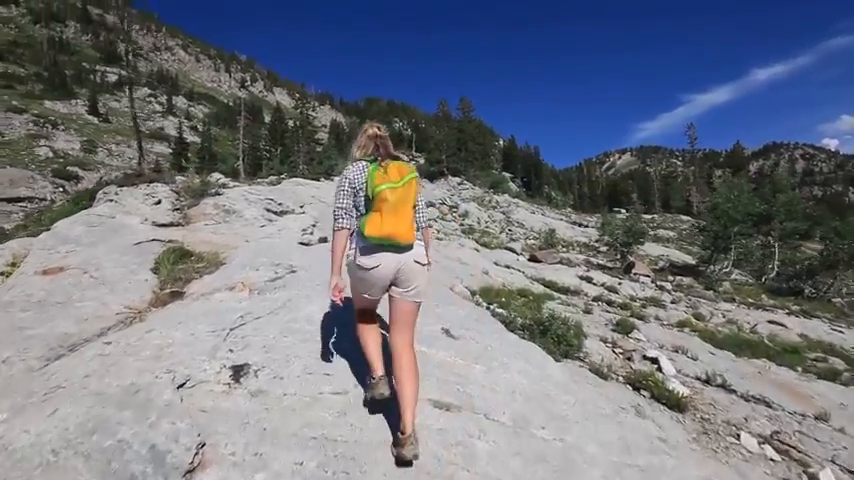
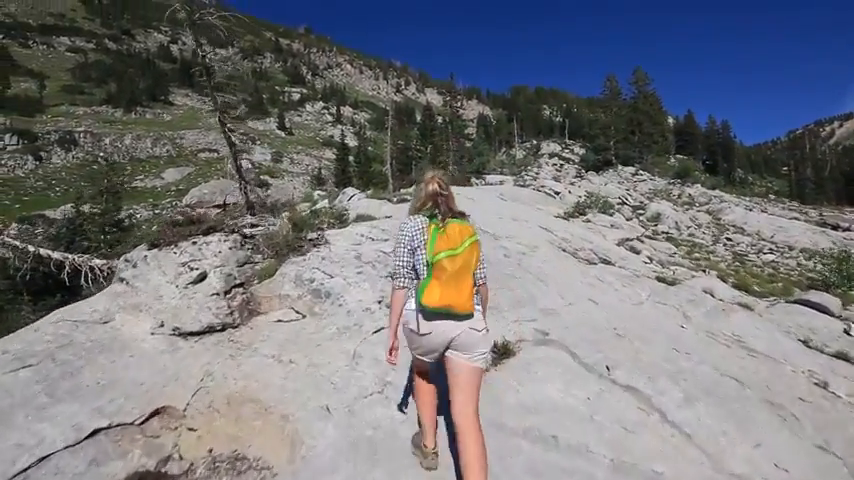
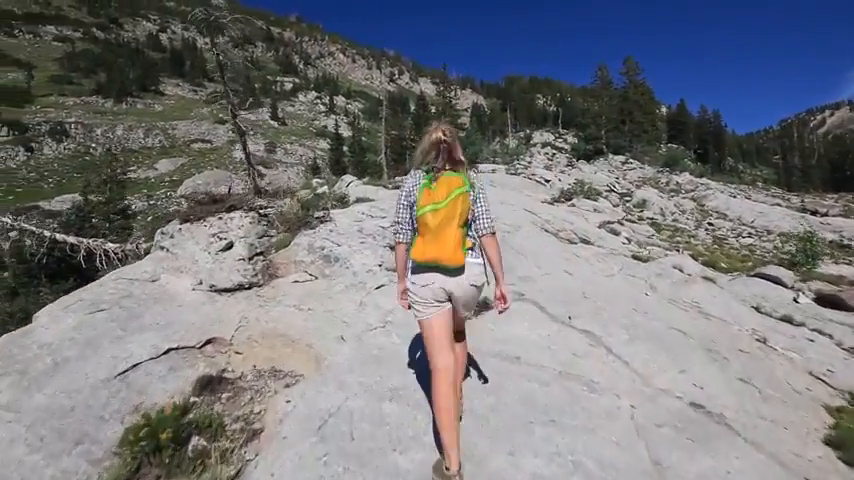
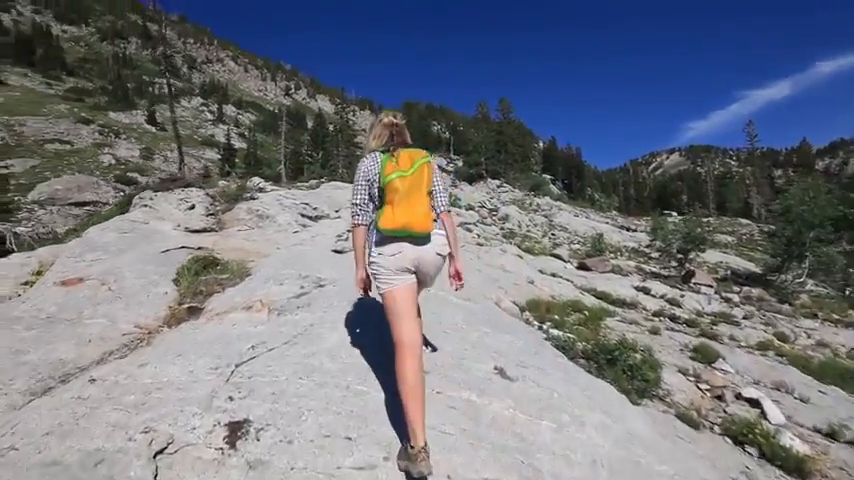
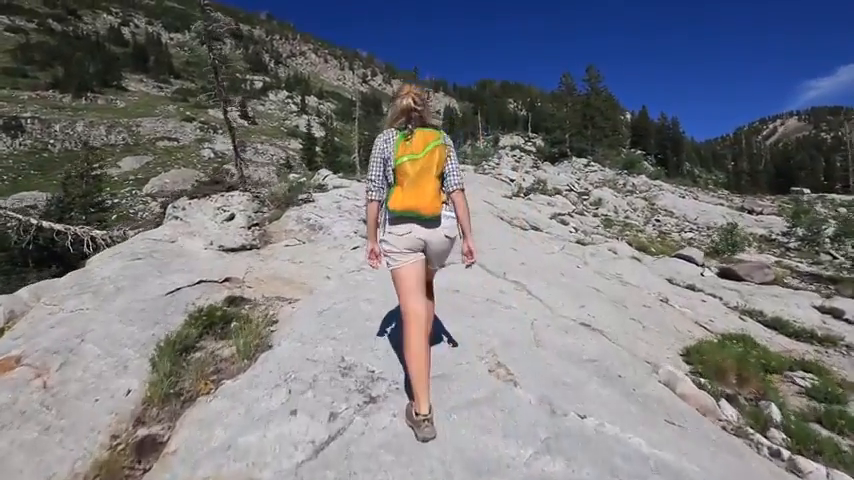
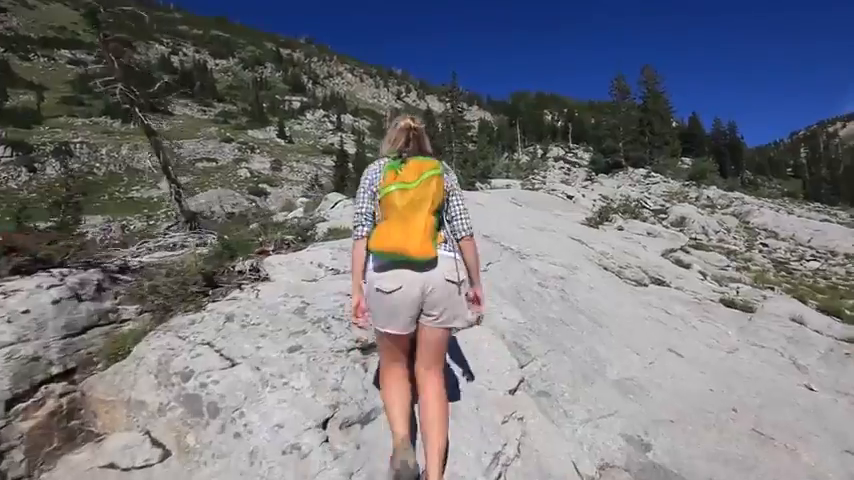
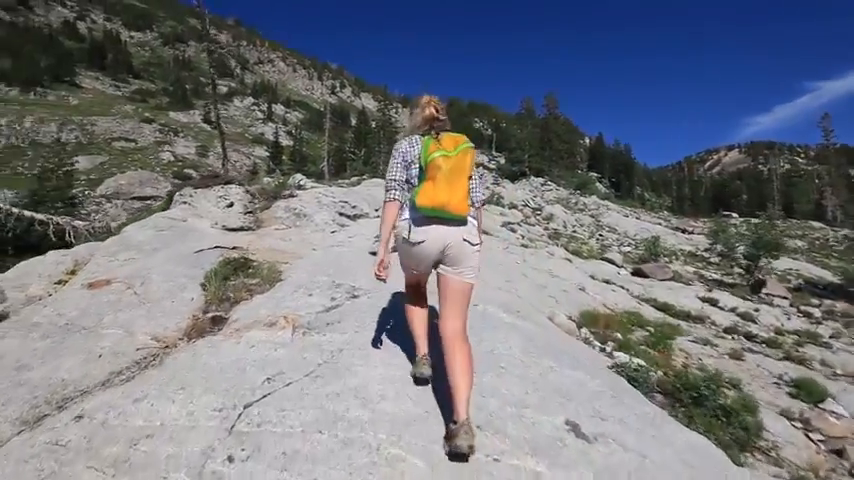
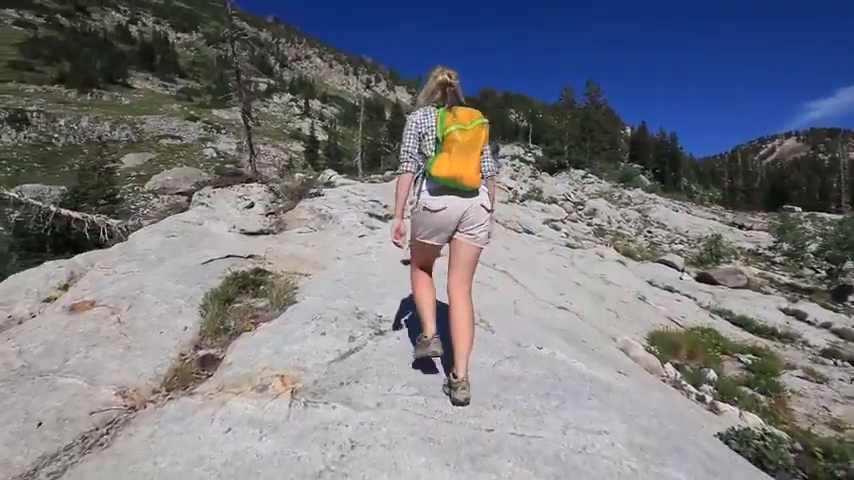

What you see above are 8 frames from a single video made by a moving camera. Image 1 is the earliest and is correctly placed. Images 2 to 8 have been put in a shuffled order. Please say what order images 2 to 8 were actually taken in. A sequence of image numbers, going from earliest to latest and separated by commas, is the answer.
4, 7, 8, 5, 3, 2, 6
